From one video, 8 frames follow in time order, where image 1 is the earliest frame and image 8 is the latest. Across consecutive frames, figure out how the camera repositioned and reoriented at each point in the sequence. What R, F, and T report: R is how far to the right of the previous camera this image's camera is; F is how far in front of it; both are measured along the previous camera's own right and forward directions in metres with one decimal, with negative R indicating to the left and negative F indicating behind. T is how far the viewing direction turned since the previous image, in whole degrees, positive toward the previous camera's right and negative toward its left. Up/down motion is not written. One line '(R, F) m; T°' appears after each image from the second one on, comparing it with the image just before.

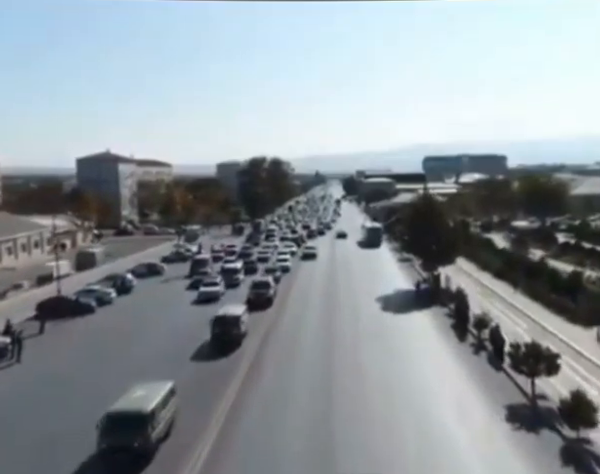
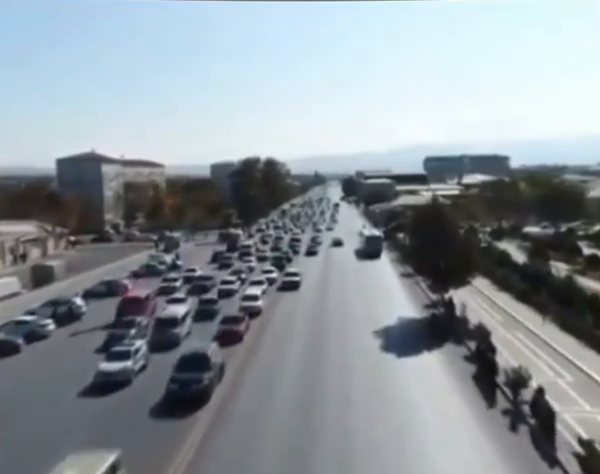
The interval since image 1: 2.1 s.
(+0.2, +1.8) m; 0°
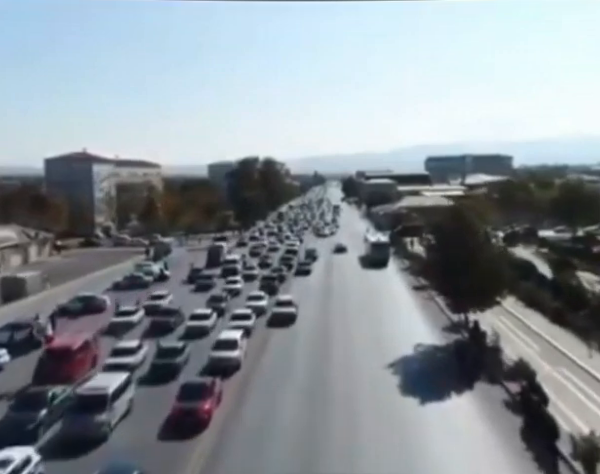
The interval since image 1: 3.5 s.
(0.0, +1.2) m; 0°
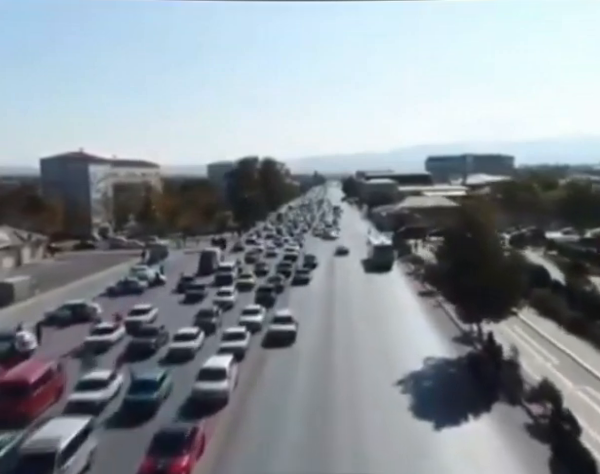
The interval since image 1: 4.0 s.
(0.0, +0.5) m; 0°
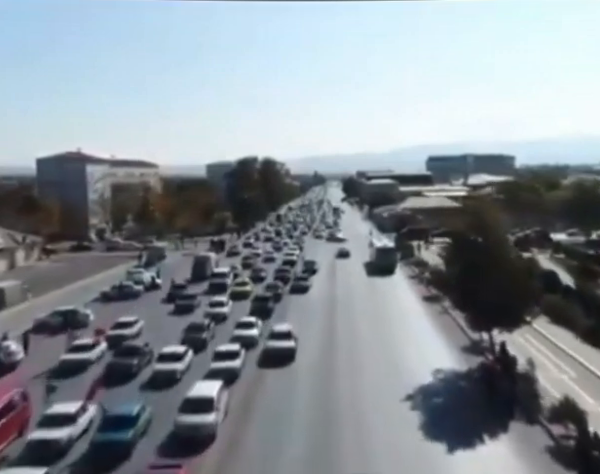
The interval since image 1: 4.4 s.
(0.0, +0.4) m; 0°
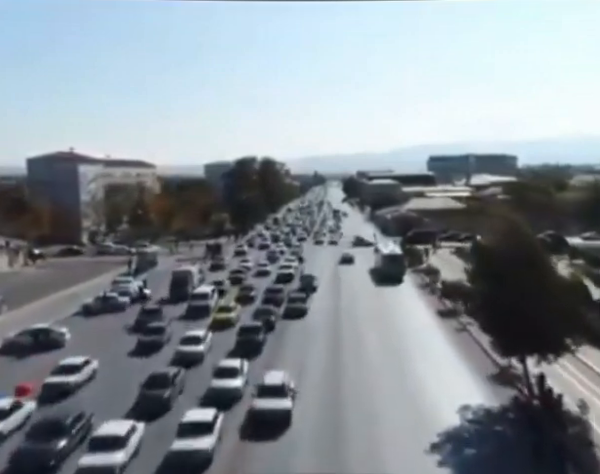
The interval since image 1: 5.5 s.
(0.0, +1.0) m; 0°
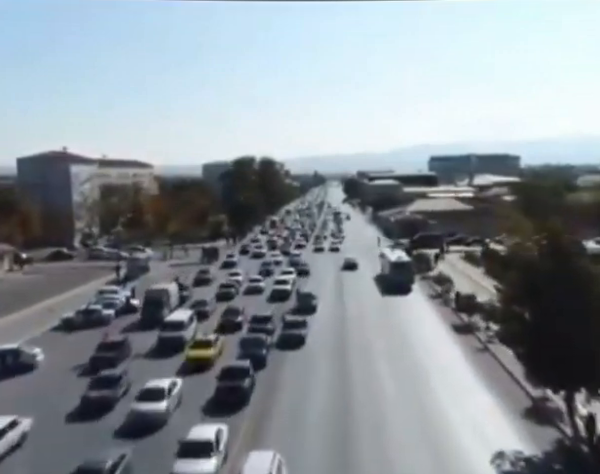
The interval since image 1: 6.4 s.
(0.0, +0.9) m; 0°
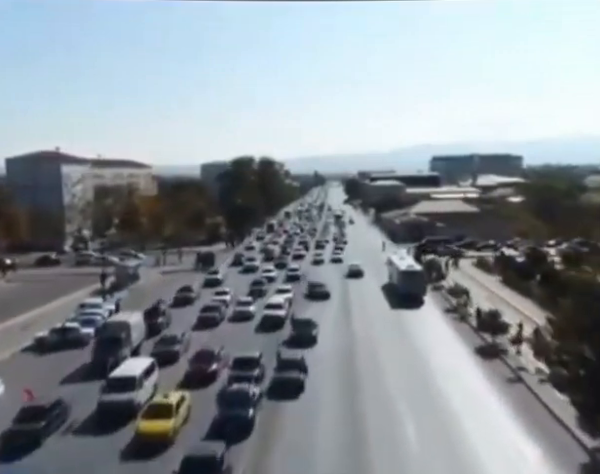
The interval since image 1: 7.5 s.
(0.0, +1.0) m; 0°
